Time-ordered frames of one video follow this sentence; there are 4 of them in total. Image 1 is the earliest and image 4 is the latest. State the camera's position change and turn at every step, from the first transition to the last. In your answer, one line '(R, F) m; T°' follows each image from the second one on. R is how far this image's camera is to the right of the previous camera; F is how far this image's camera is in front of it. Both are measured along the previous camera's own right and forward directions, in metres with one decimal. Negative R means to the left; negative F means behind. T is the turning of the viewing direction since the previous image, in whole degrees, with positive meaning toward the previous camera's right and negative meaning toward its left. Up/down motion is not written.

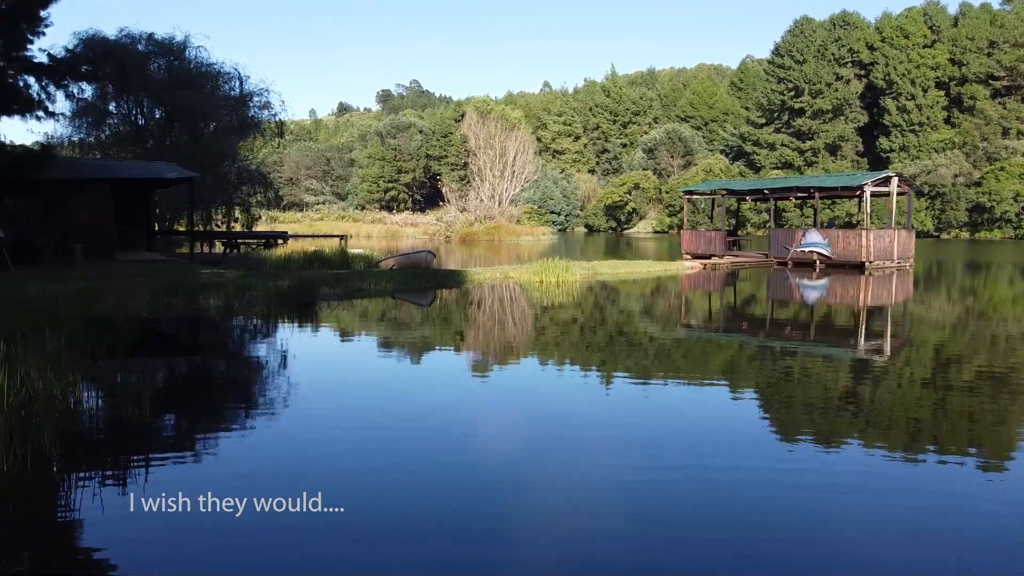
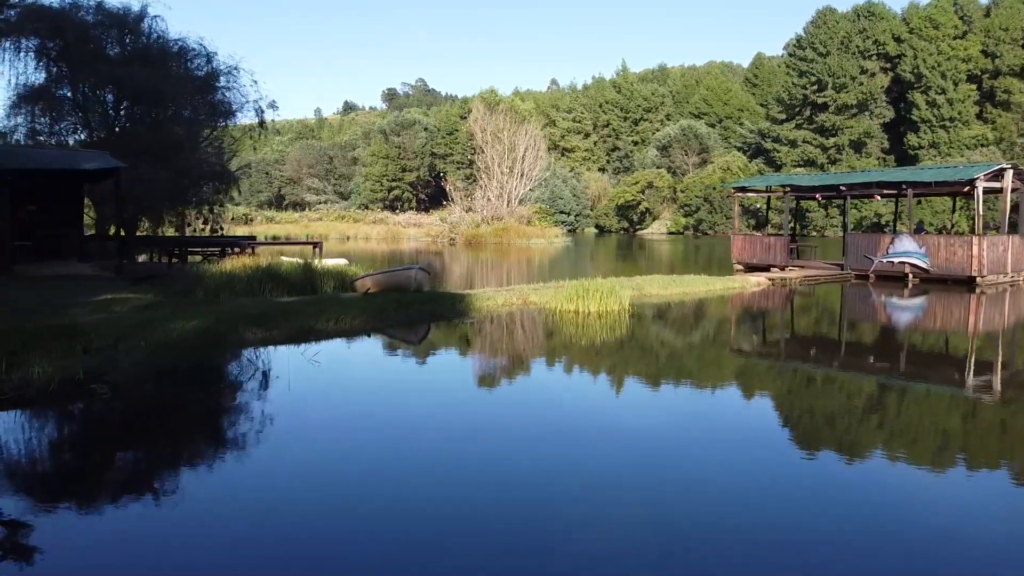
(-0.1, +1.5) m; 0°
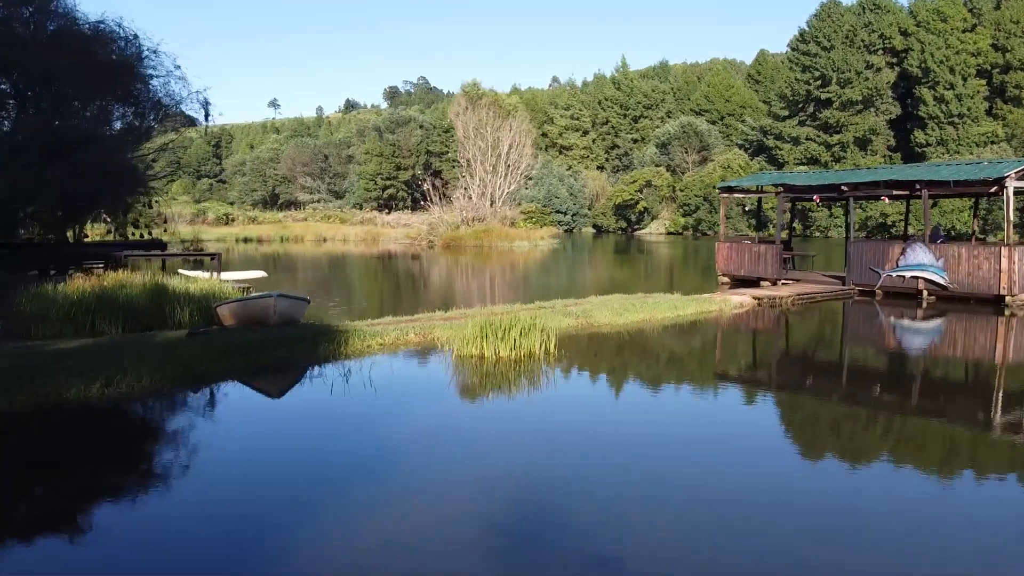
(+0.4, +1.0) m; 0°
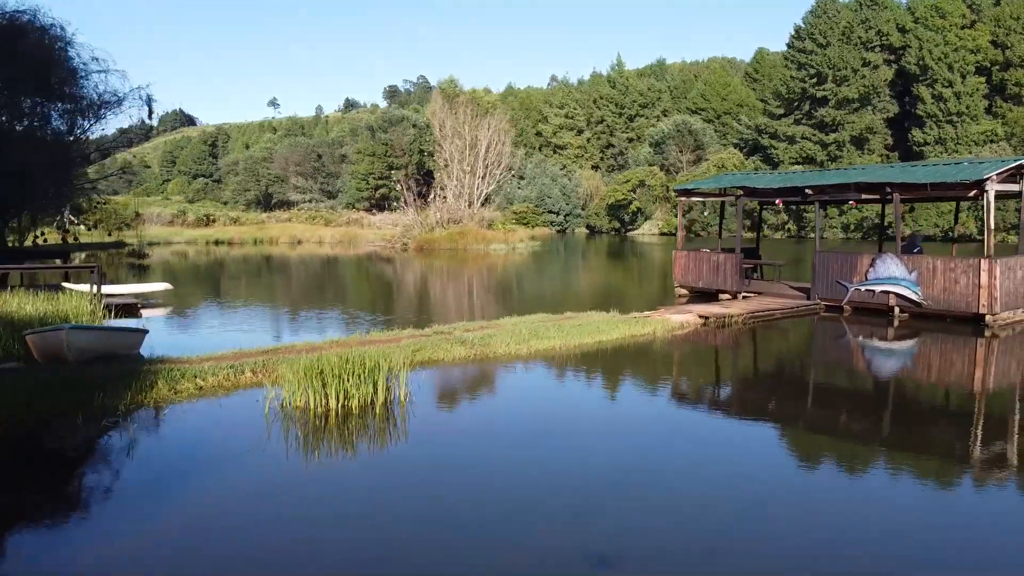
(+0.5, +0.6) m; 0°
